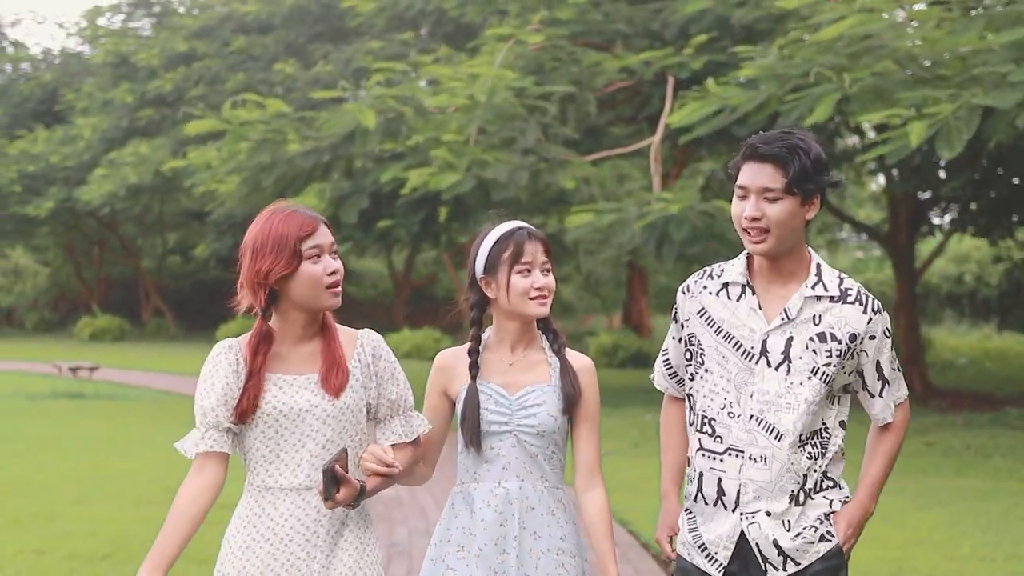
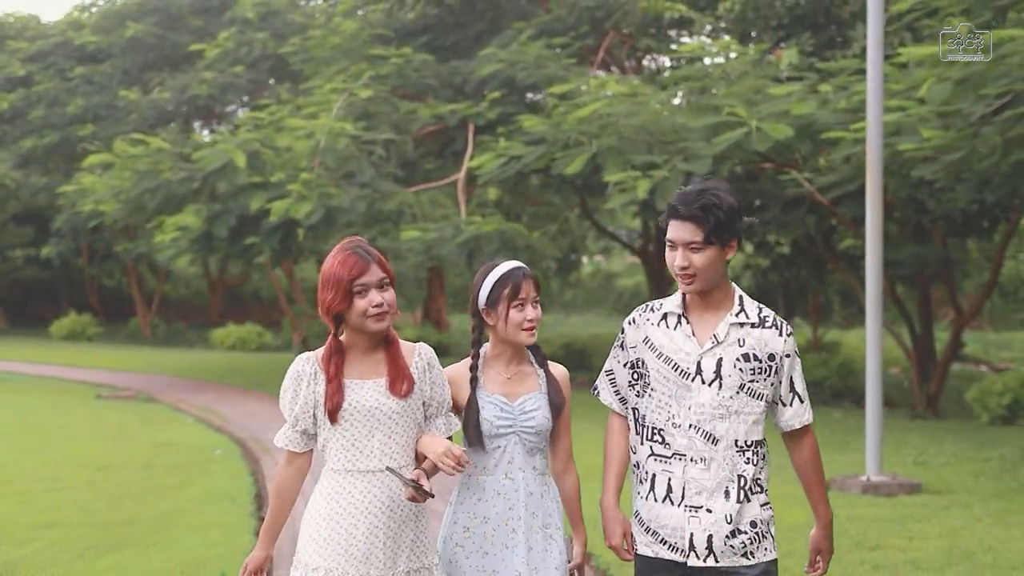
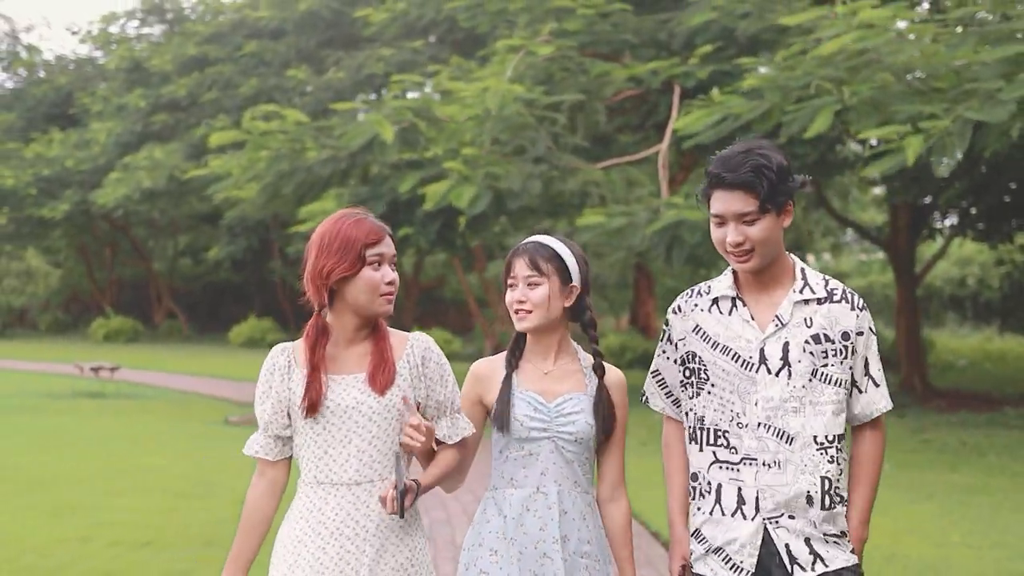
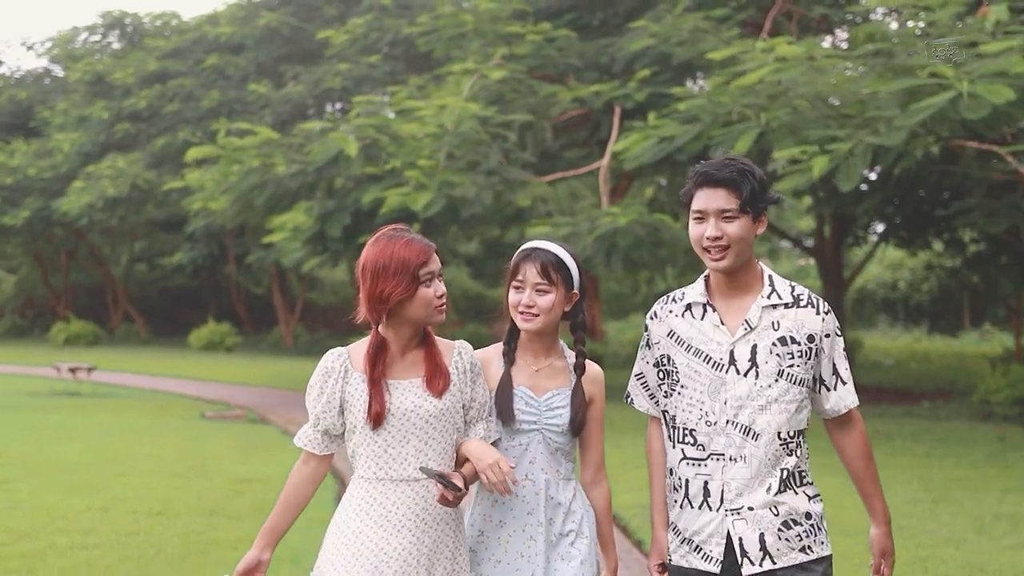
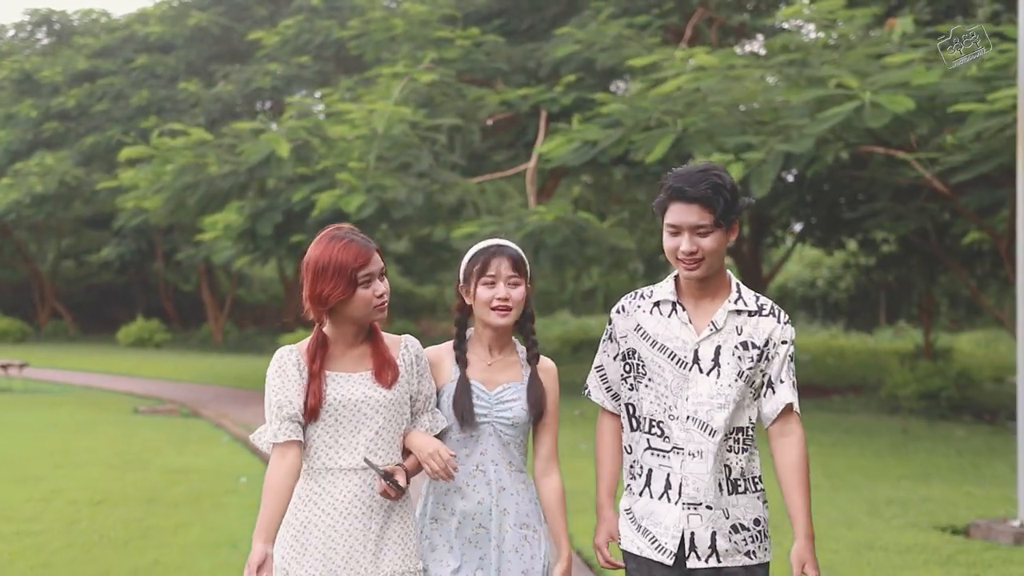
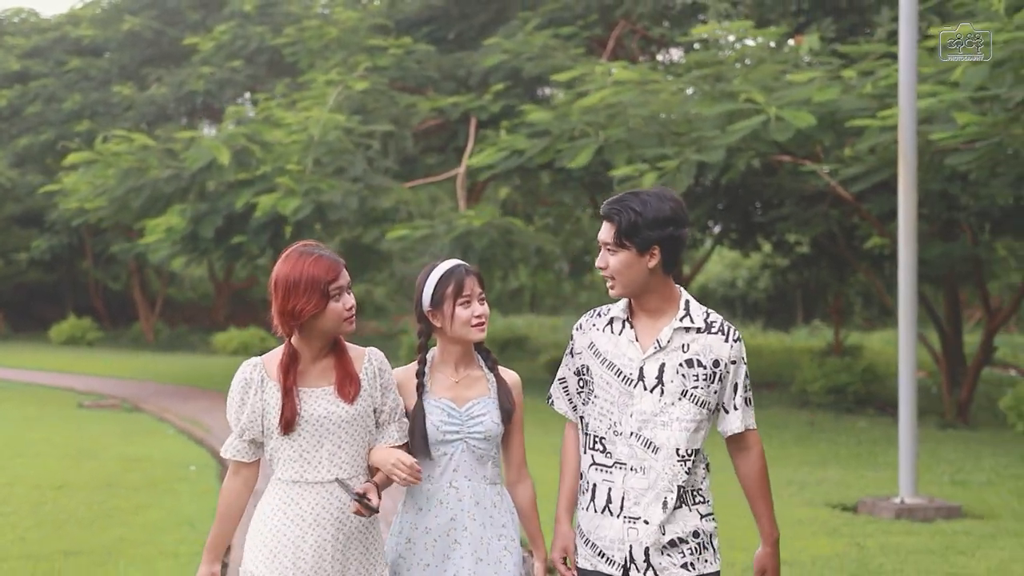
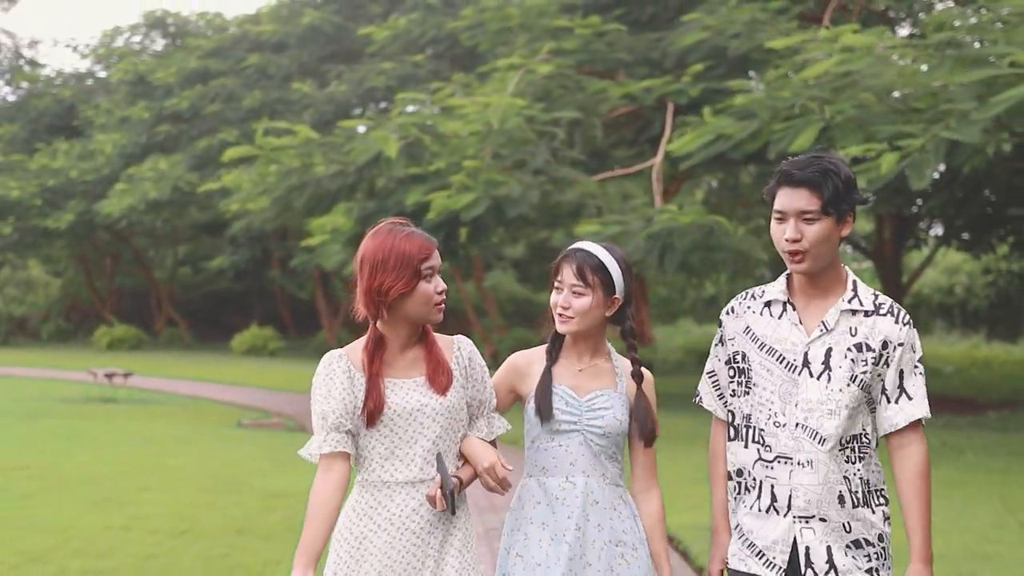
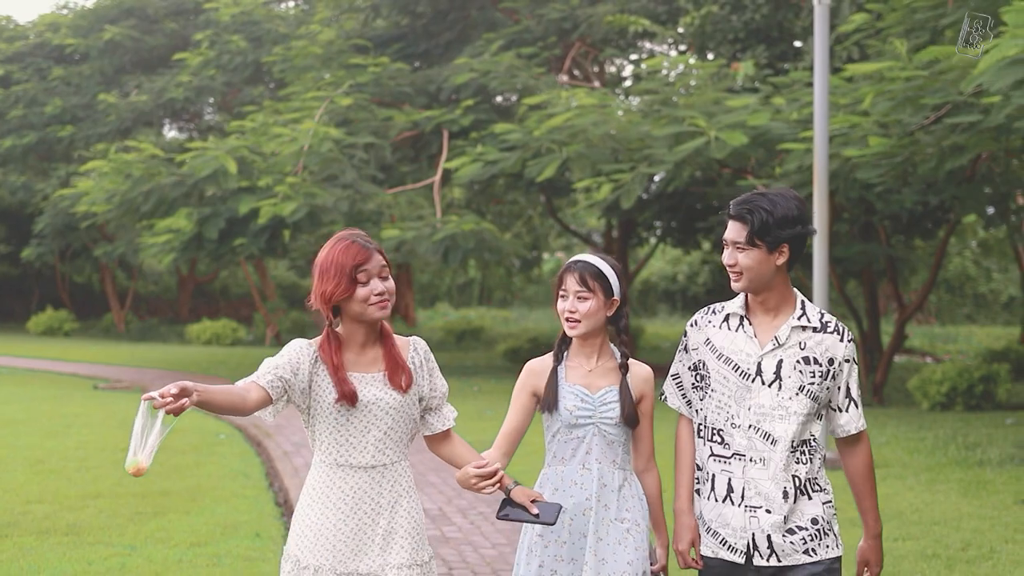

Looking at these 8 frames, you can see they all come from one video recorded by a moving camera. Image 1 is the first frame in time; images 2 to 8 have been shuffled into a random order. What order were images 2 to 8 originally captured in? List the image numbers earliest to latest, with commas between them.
3, 7, 4, 5, 6, 2, 8
